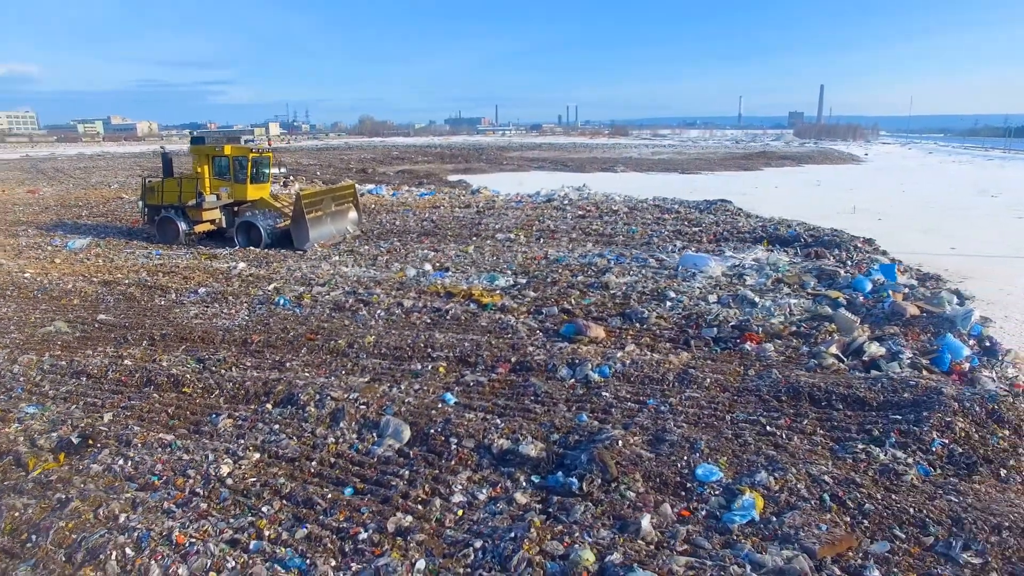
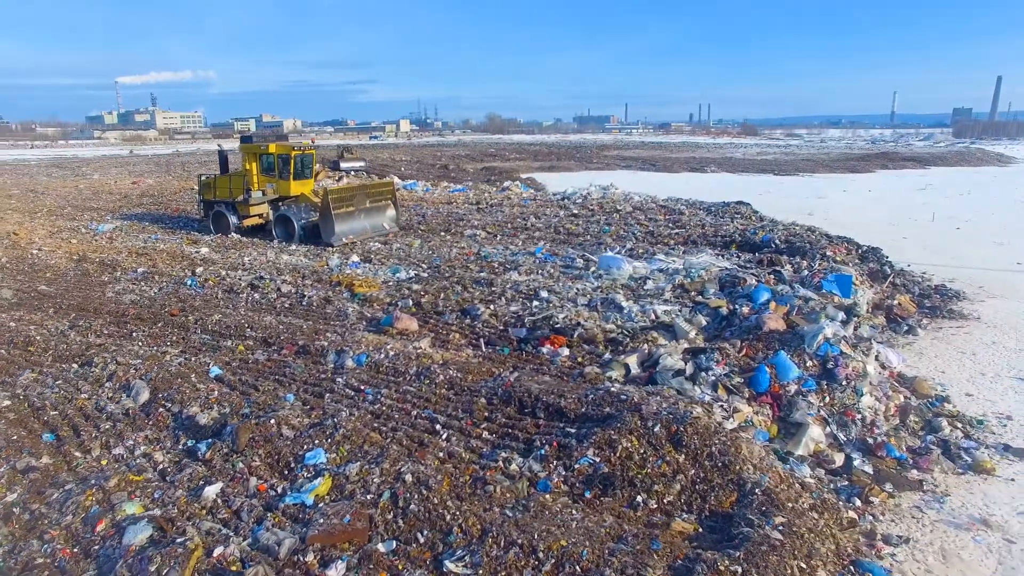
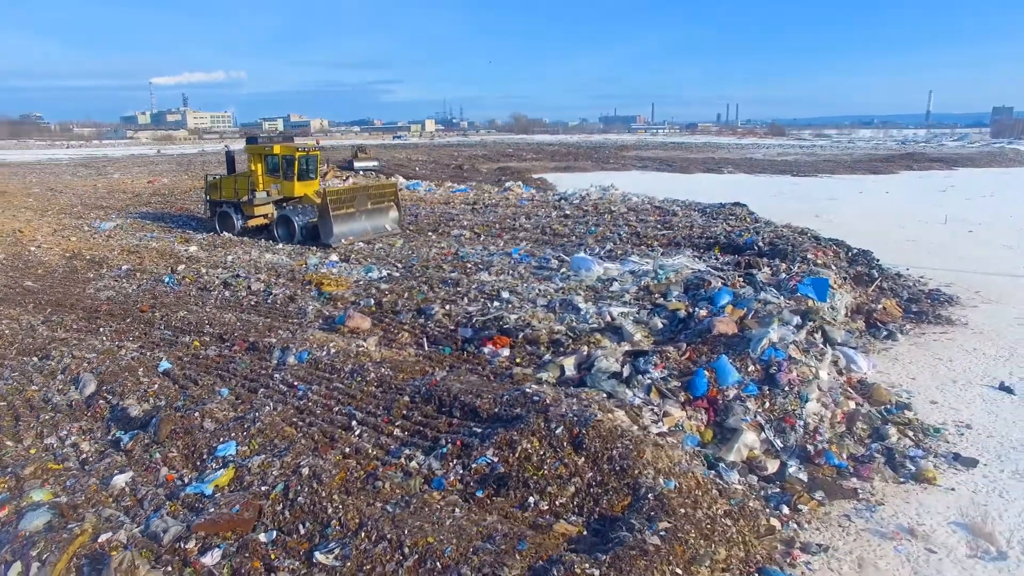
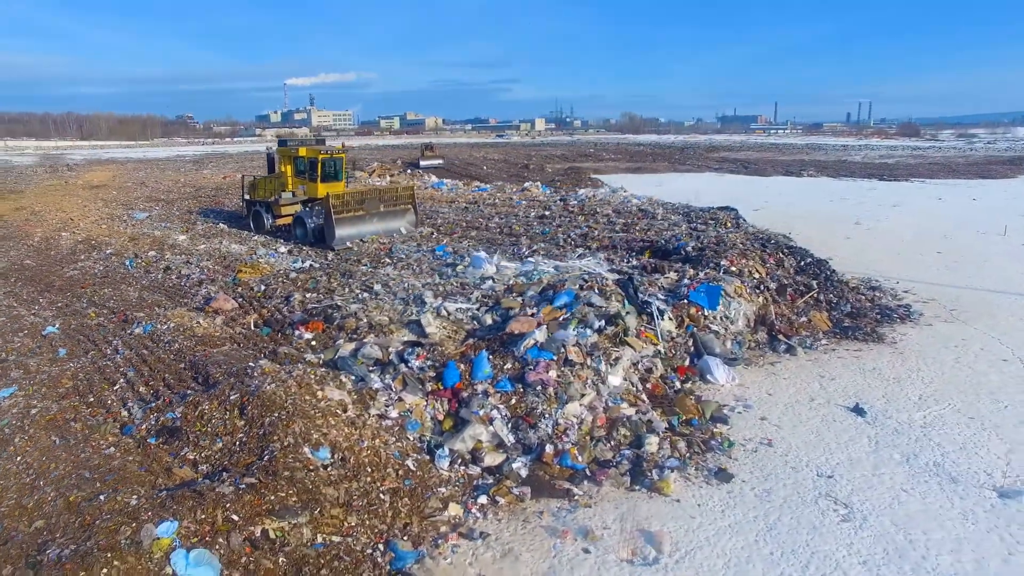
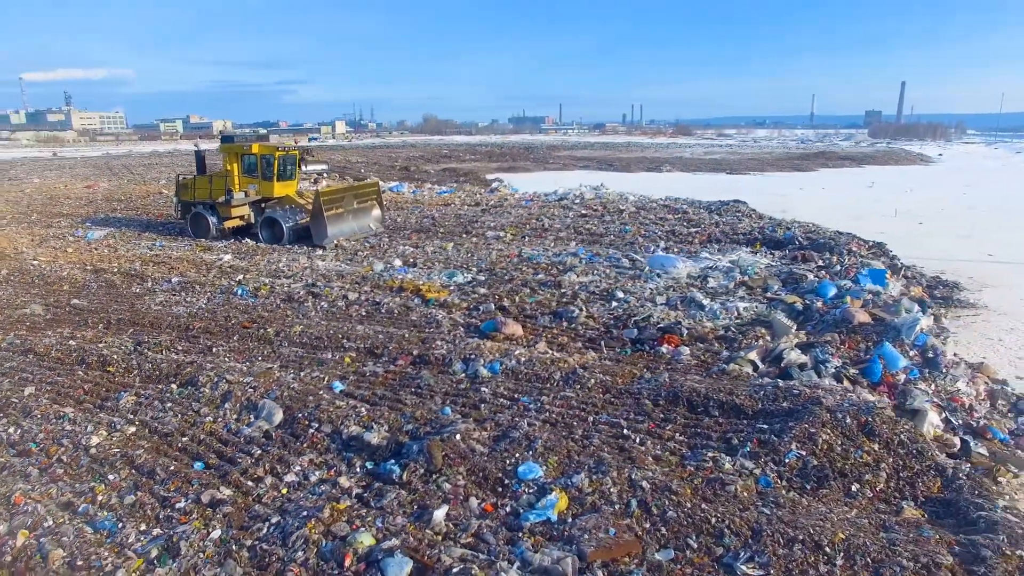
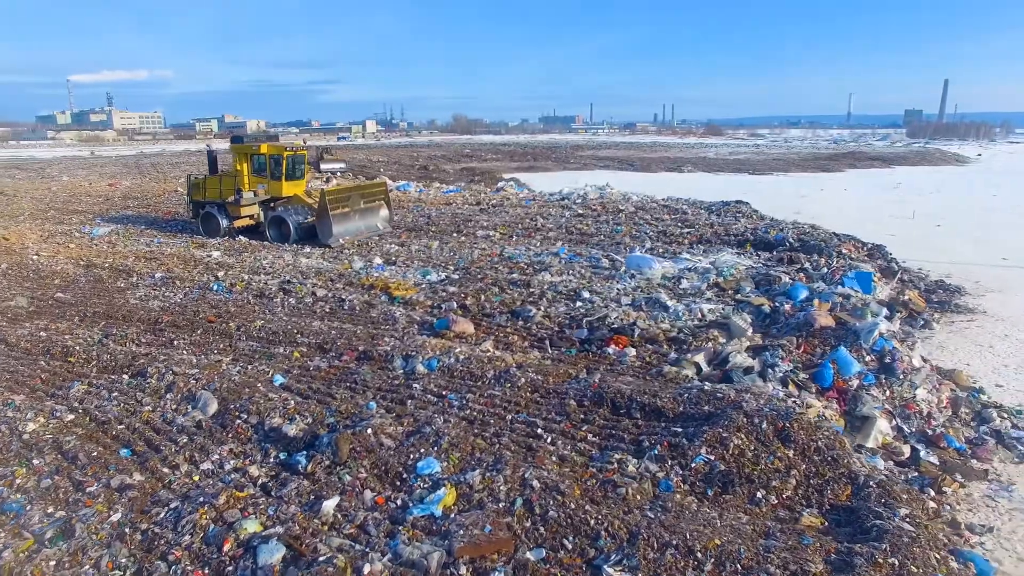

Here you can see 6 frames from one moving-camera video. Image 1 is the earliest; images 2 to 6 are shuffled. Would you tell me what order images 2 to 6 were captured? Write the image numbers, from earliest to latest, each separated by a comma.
5, 6, 2, 3, 4
